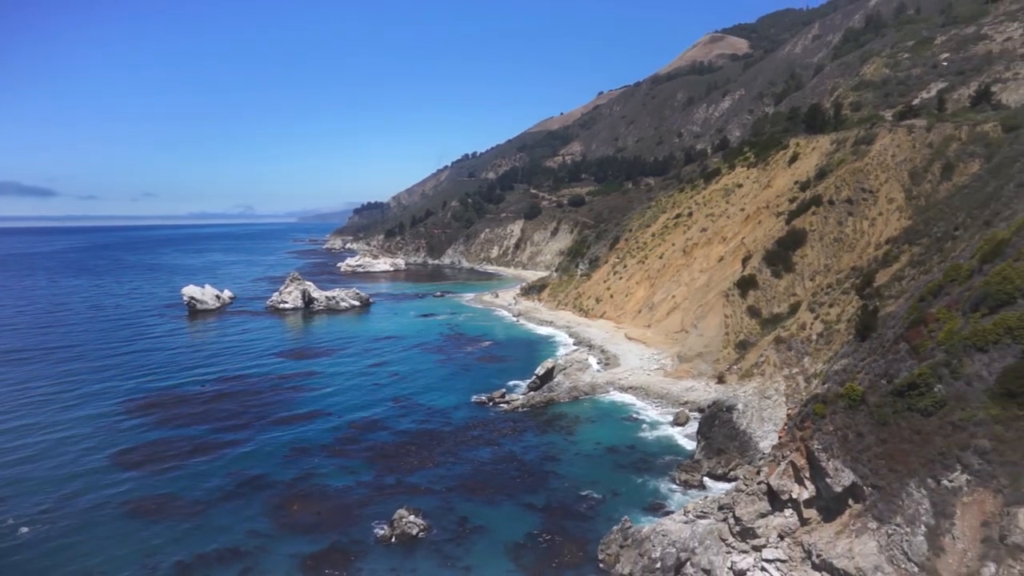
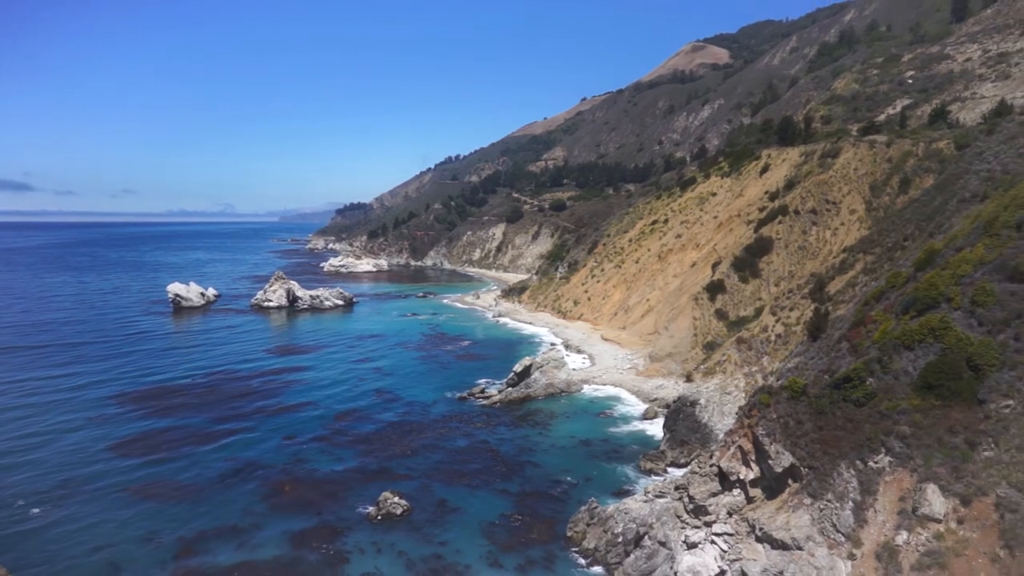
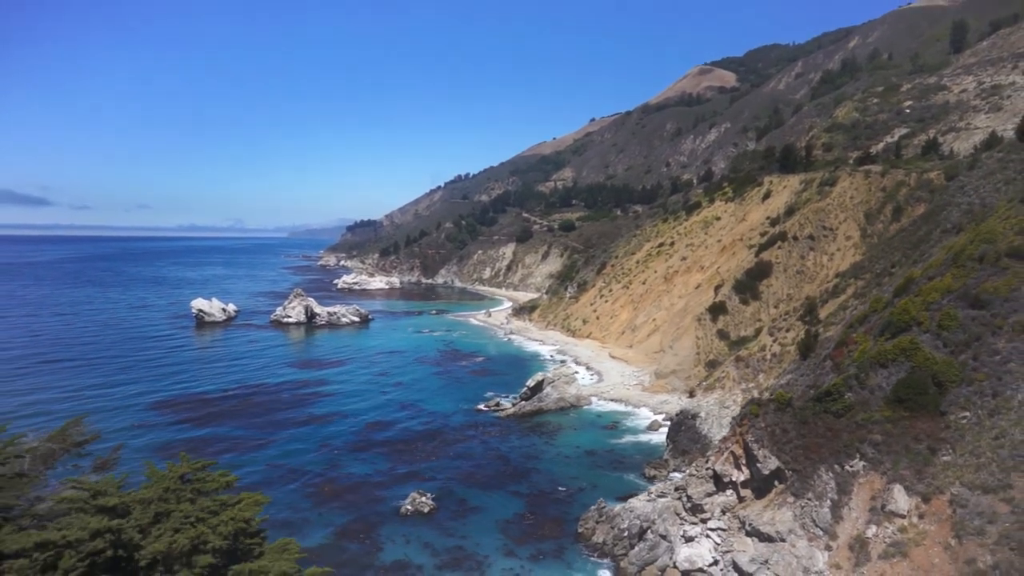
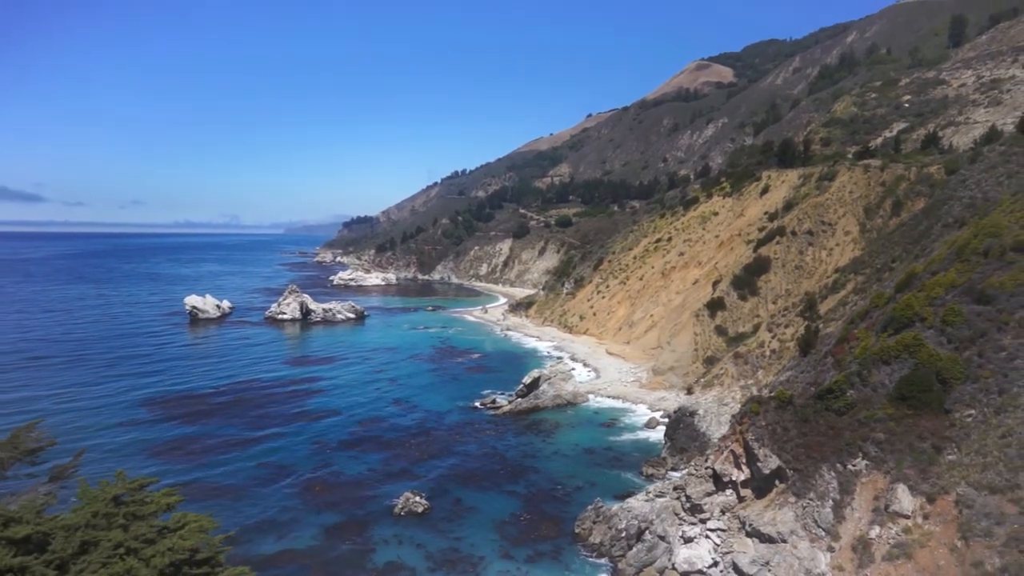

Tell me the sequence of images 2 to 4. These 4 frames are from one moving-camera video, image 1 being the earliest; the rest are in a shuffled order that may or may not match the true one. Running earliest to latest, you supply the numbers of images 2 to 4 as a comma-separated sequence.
2, 4, 3
